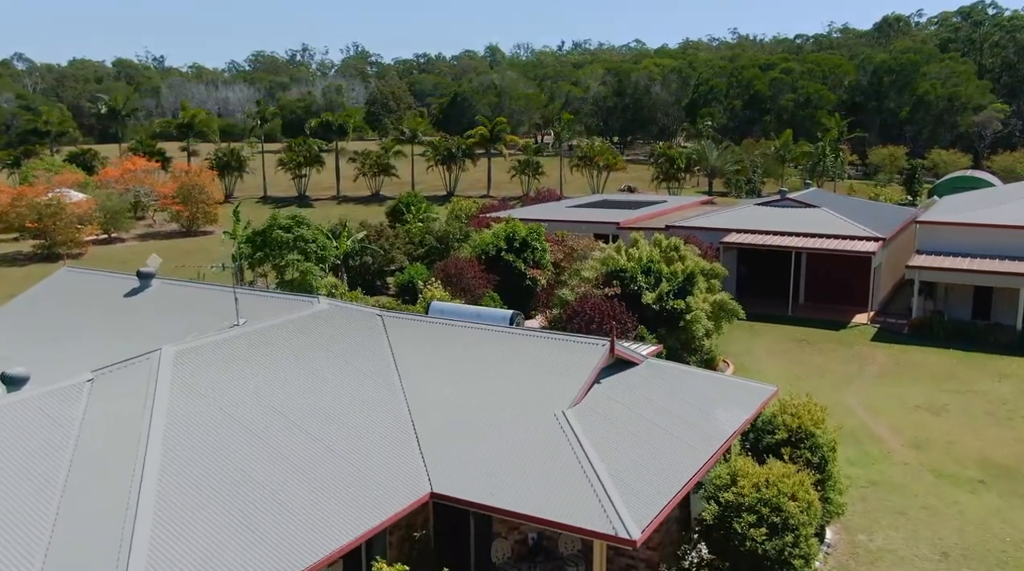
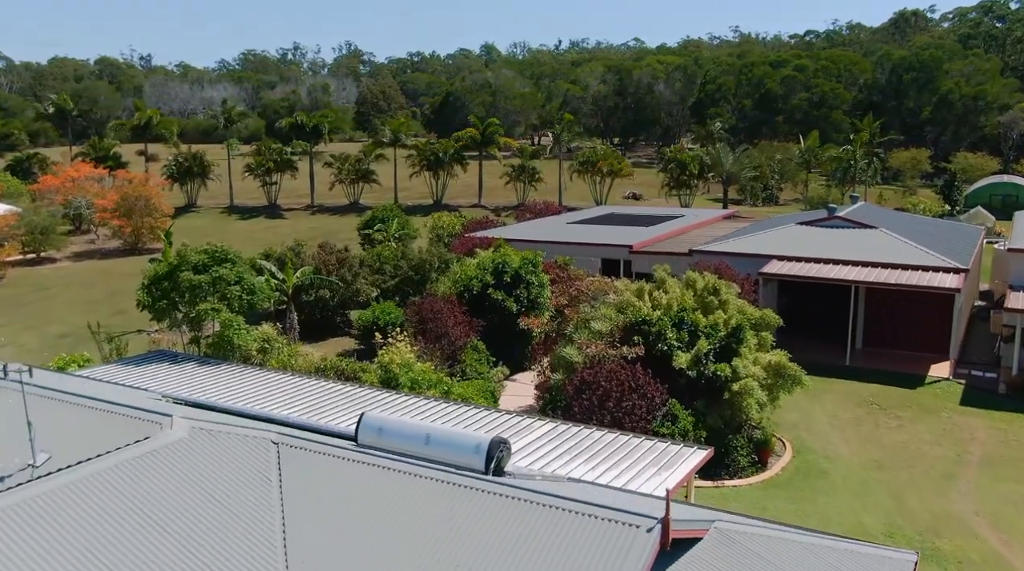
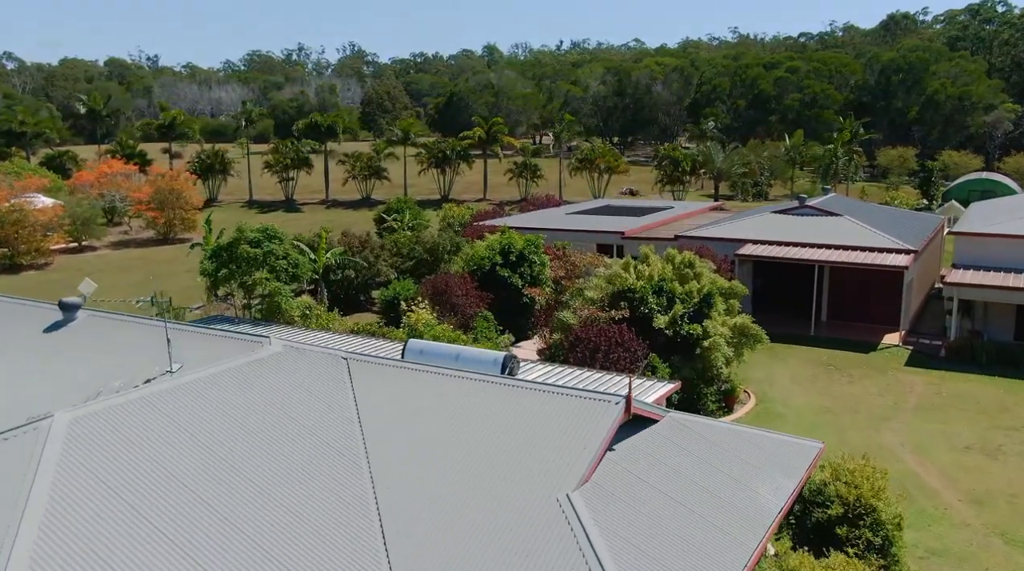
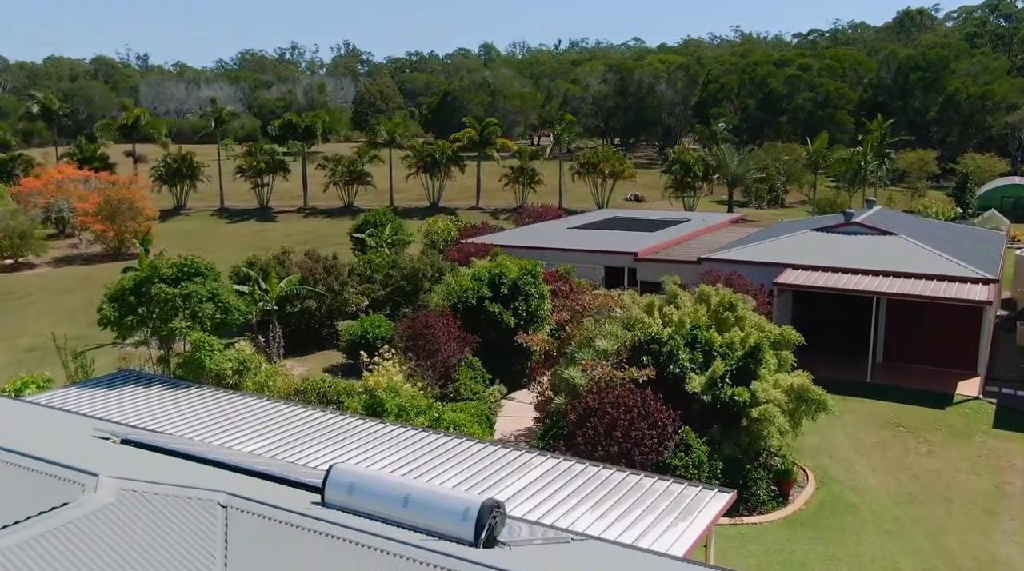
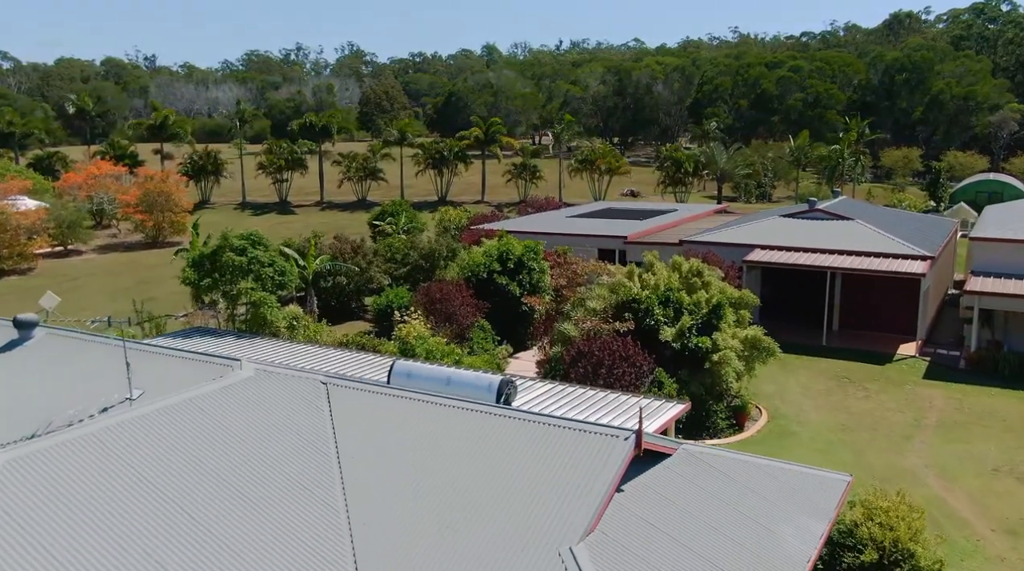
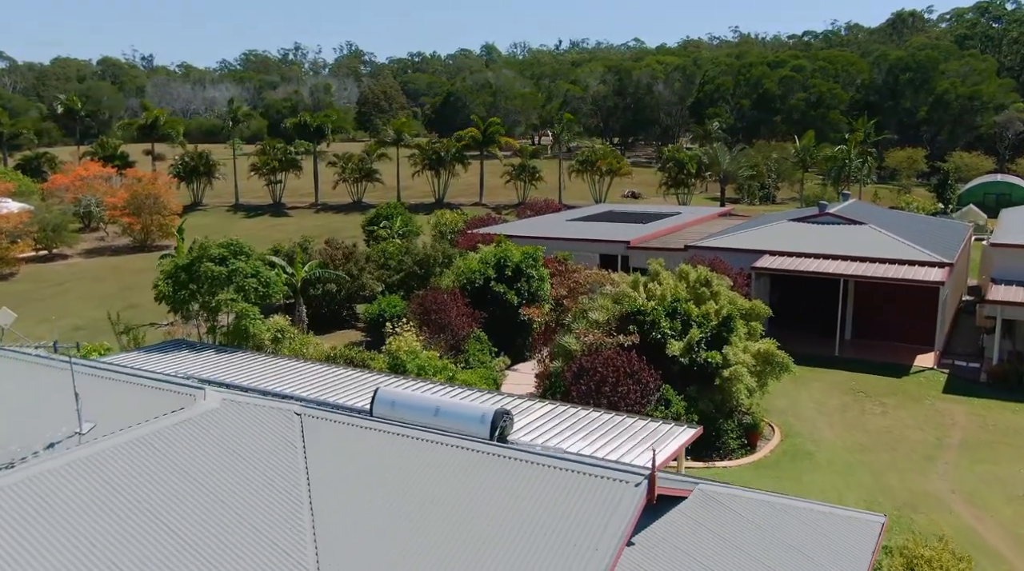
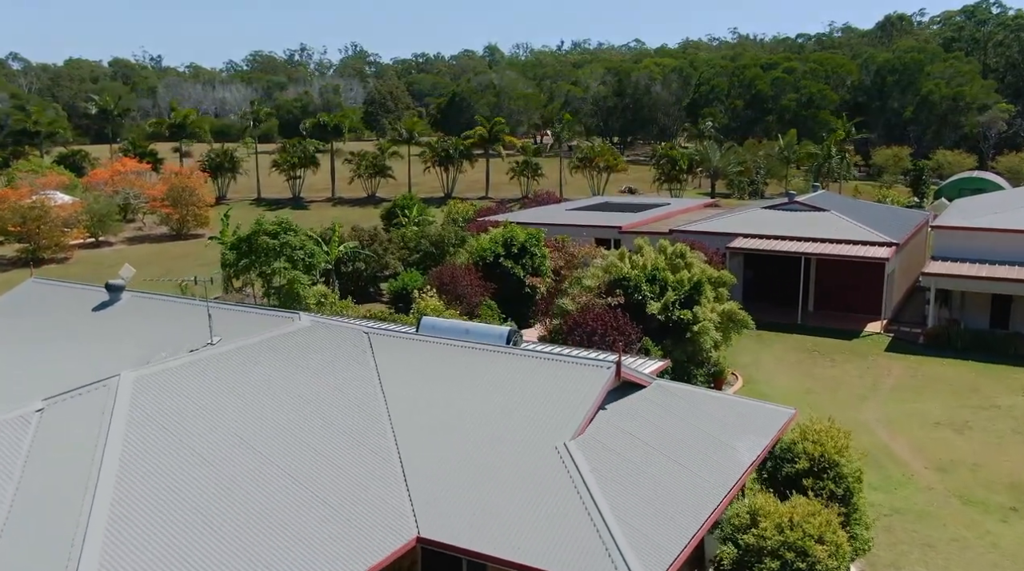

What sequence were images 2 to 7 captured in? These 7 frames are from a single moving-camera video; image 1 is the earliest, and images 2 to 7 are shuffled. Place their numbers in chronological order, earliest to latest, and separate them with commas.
7, 3, 5, 6, 2, 4
